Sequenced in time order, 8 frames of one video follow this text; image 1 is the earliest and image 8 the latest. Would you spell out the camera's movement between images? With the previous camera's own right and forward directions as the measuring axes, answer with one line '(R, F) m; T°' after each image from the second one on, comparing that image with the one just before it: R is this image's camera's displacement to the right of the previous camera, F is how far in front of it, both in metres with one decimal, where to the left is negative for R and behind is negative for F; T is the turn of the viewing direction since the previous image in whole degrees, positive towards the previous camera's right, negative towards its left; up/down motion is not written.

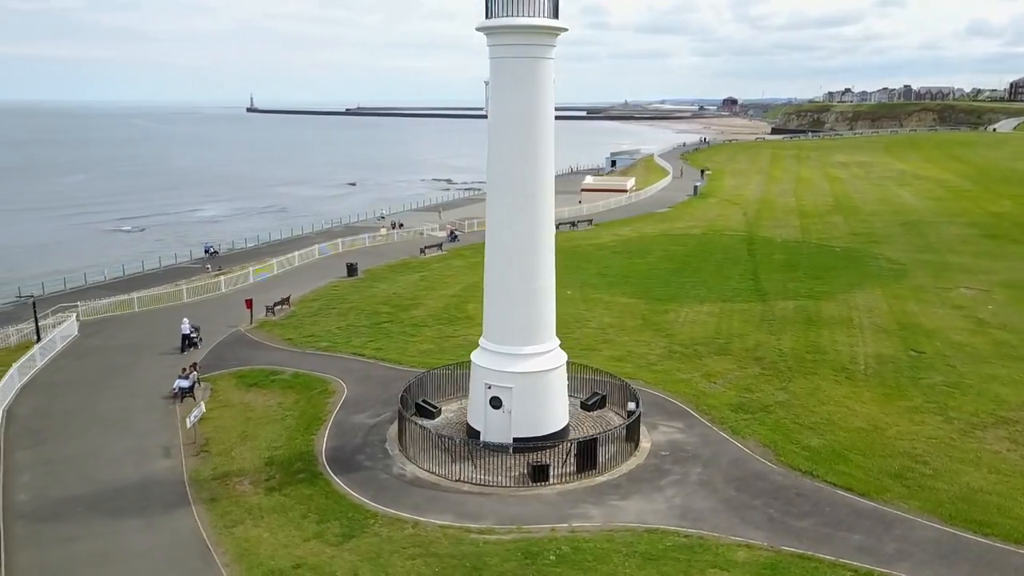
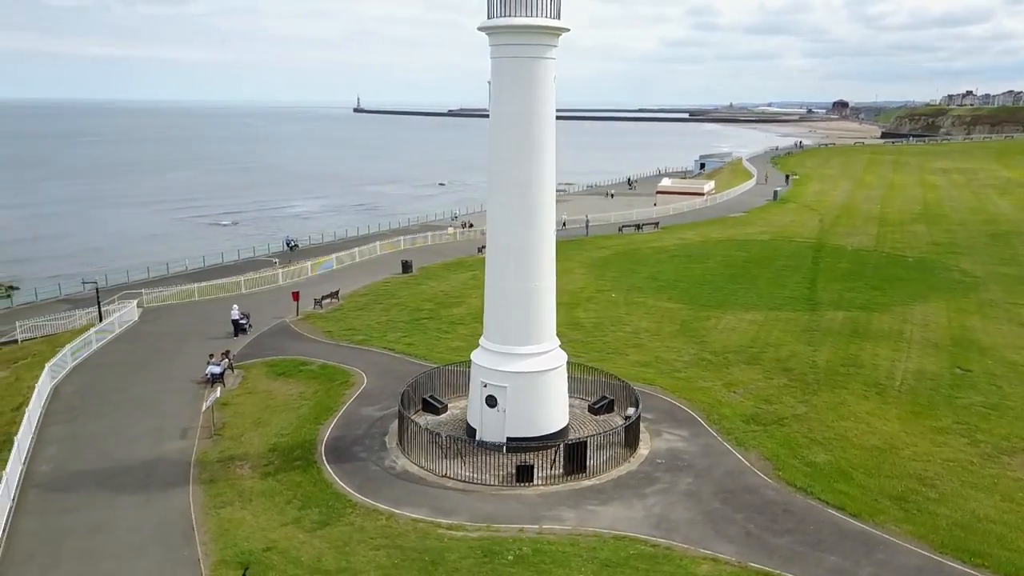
(+2.2, +0.1) m; -7°
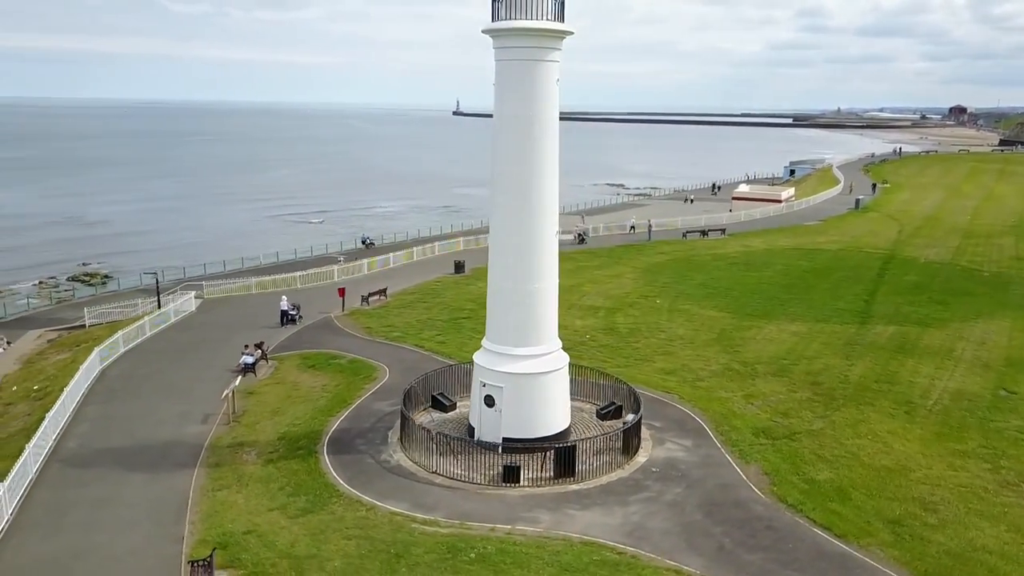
(+2.1, 0.0) m; -7°
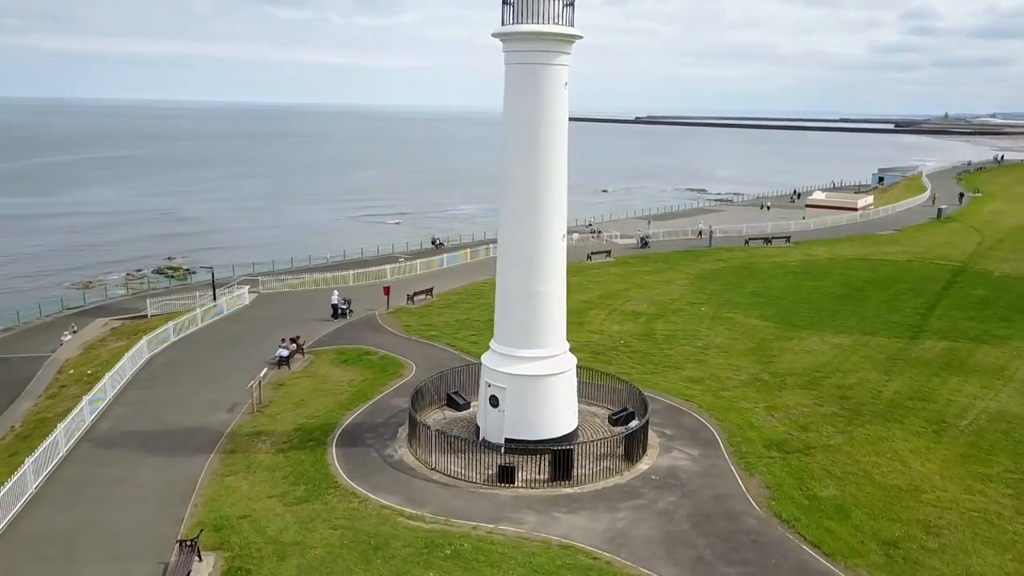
(+1.8, 0.0) m; -6°
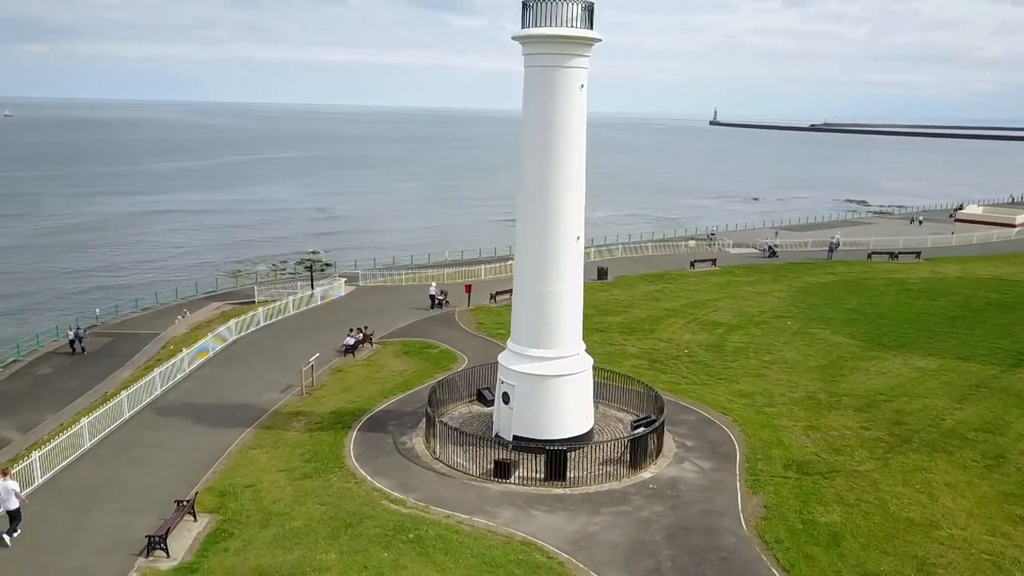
(+3.3, +0.1) m; -11°
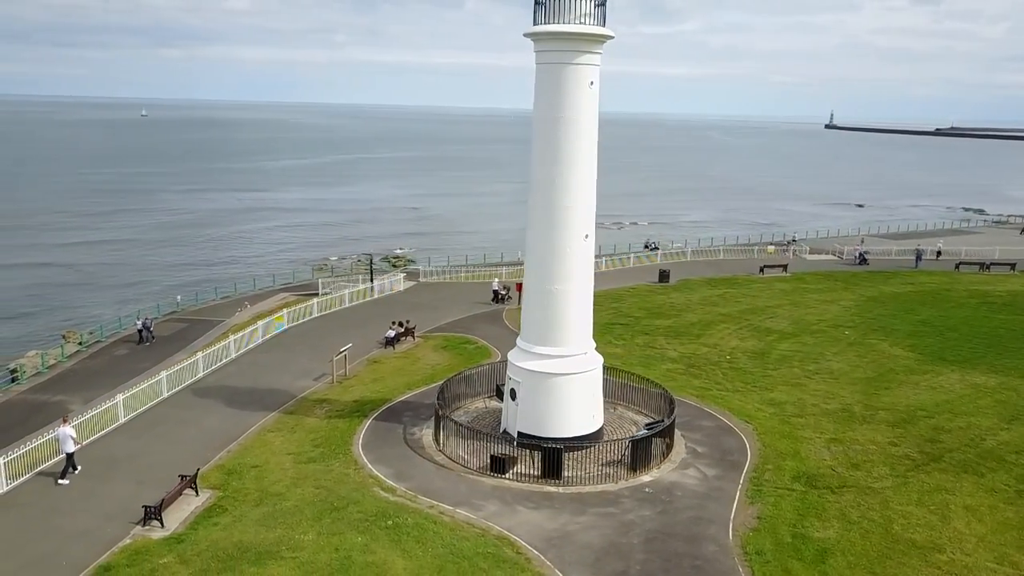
(+2.2, +0.1) m; -7°
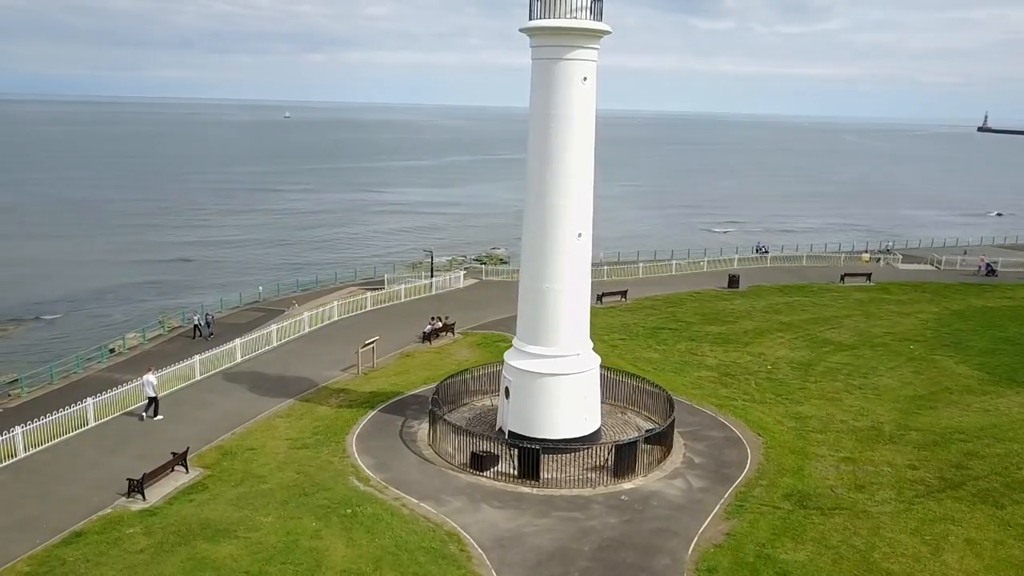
(+3.0, +0.4) m; -9°
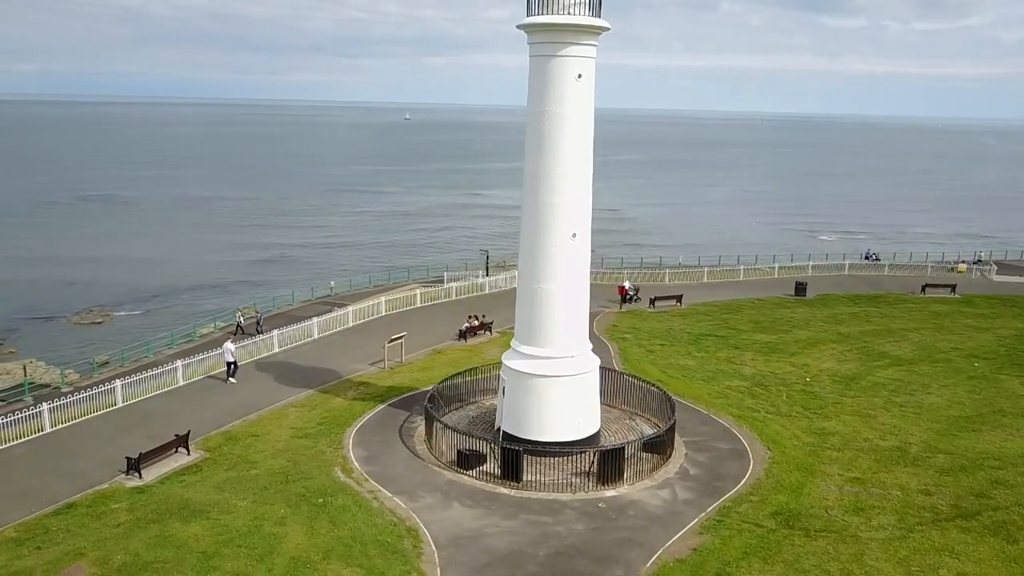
(+2.6, +0.3) m; -8°
